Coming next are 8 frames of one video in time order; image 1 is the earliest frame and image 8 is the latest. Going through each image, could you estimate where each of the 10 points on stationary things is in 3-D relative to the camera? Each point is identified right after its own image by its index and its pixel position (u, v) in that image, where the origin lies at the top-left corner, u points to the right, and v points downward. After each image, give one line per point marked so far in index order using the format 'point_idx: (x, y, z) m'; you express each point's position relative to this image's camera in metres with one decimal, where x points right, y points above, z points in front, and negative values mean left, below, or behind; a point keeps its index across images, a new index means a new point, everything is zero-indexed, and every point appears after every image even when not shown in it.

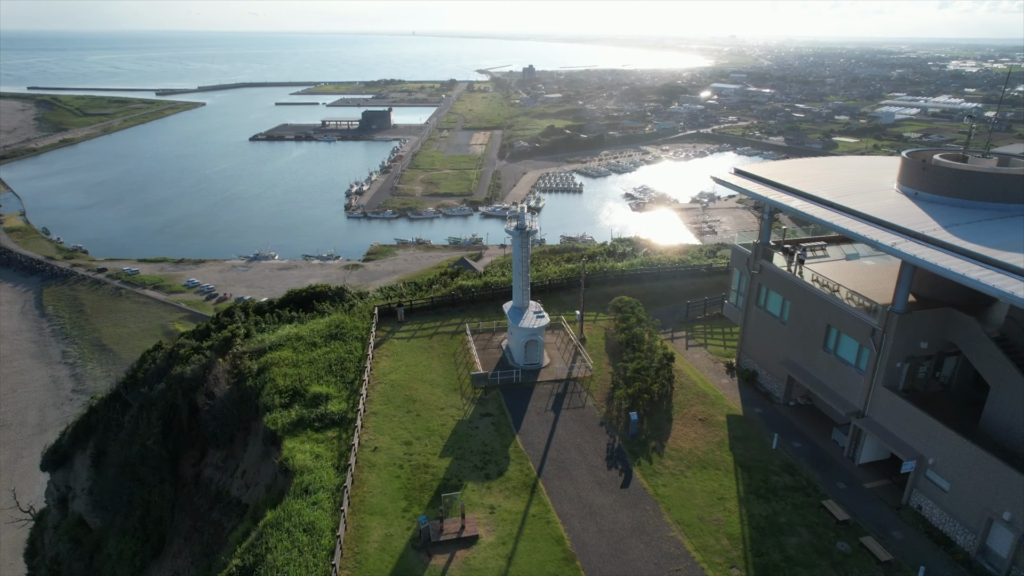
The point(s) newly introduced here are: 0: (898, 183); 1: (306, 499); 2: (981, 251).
0: (+11.5, +3.1, +19.1) m
1: (-4.7, -4.9, +15.1) m
2: (+10.2, +0.7, +13.9) m
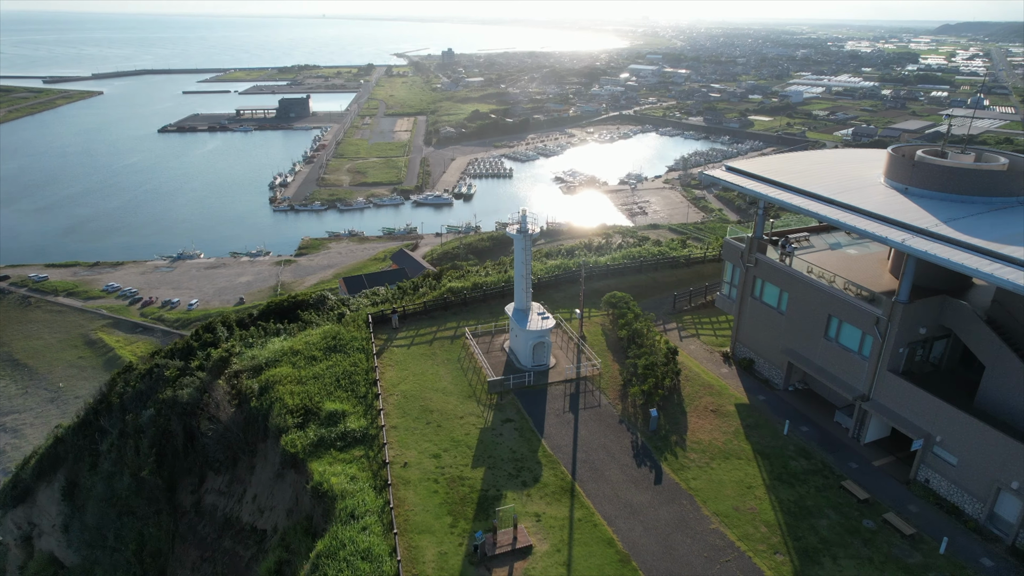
0: (+11.8, +3.5, +20.4) m
1: (-3.5, -5.4, +14.8) m
2: (+11.2, +0.9, +15.2) m
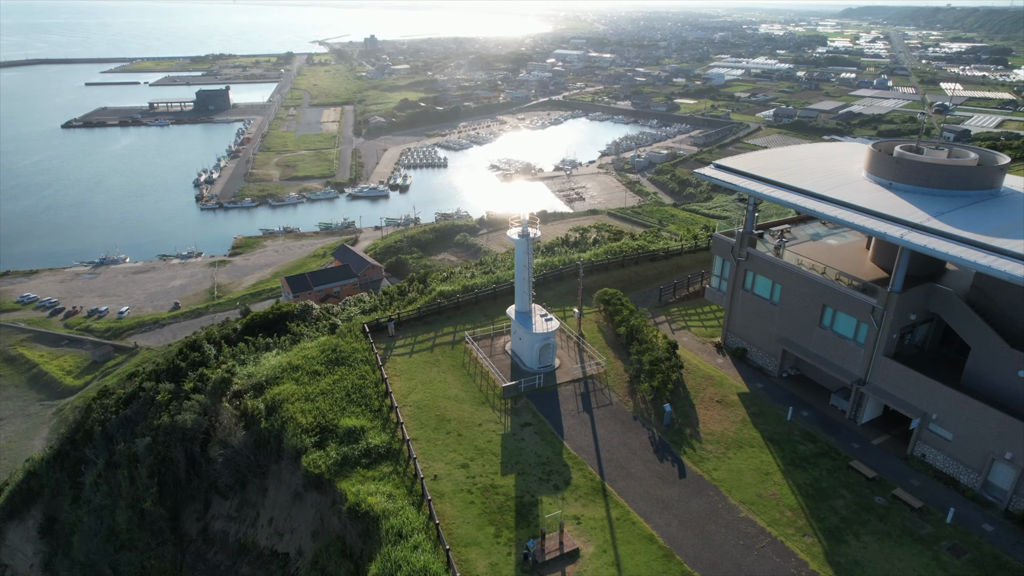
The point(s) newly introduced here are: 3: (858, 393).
0: (+11.8, +3.9, +21.7) m
1: (-2.4, -5.8, +14.7) m
2: (+11.9, +1.2, +16.5) m
3: (+10.6, -3.2, +19.8) m
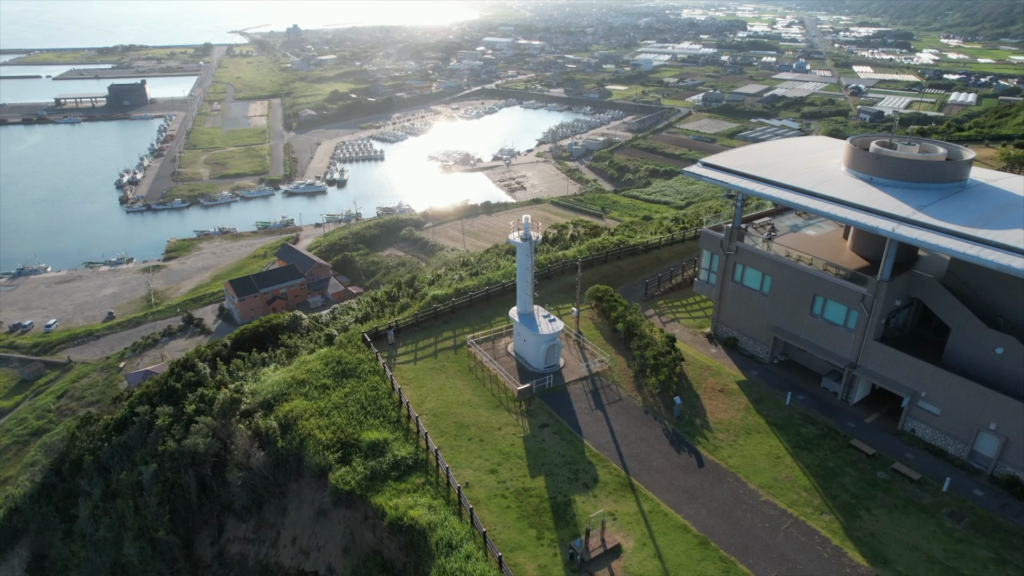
0: (+11.8, +4.3, +23.1) m
1: (-1.3, -6.1, +15.0) m
2: (+12.5, +1.5, +17.9) m
3: (+11.1, -2.8, +21.3) m
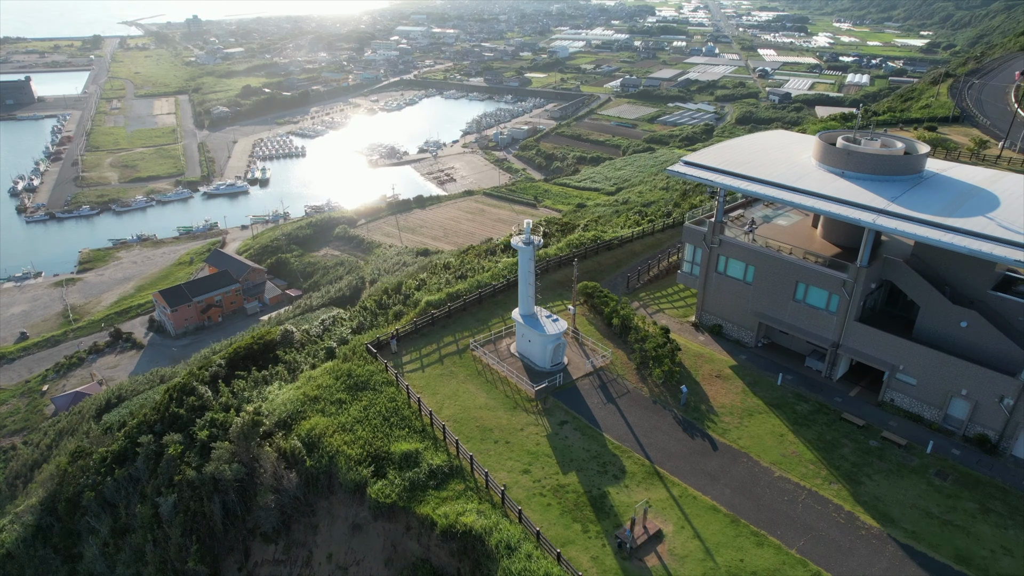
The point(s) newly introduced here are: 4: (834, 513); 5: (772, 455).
0: (+11.6, +4.8, +25.0) m
1: (+0.1, -6.4, +15.6) m
2: (+13.0, +2.1, +20.0) m
3: (+11.5, -2.3, +23.2) m
4: (+8.8, -6.2, +17.9) m
5: (+7.9, -5.1, +20.0) m
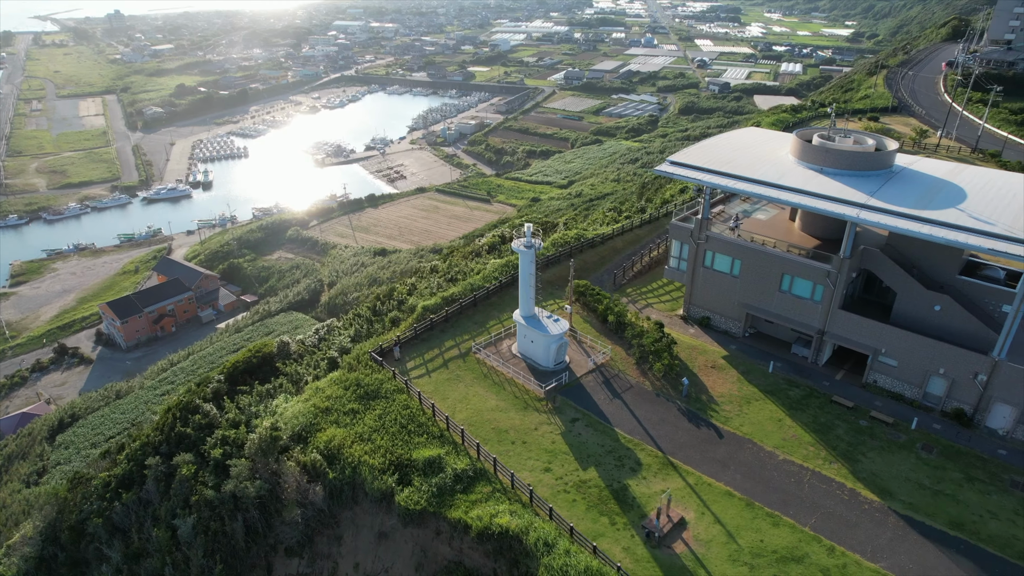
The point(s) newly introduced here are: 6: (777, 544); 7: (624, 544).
0: (+11.3, +5.2, +26.3) m
1: (+1.1, -6.6, +16.3) m
2: (+13.2, +2.5, +21.5) m
3: (+11.6, -2.0, +24.7) m
4: (+9.6, -5.9, +19.2) m
5: (+8.5, -4.9, +21.2) m
6: (+7.0, -6.8, +17.3) m
7: (+2.9, -6.7, +17.1) m
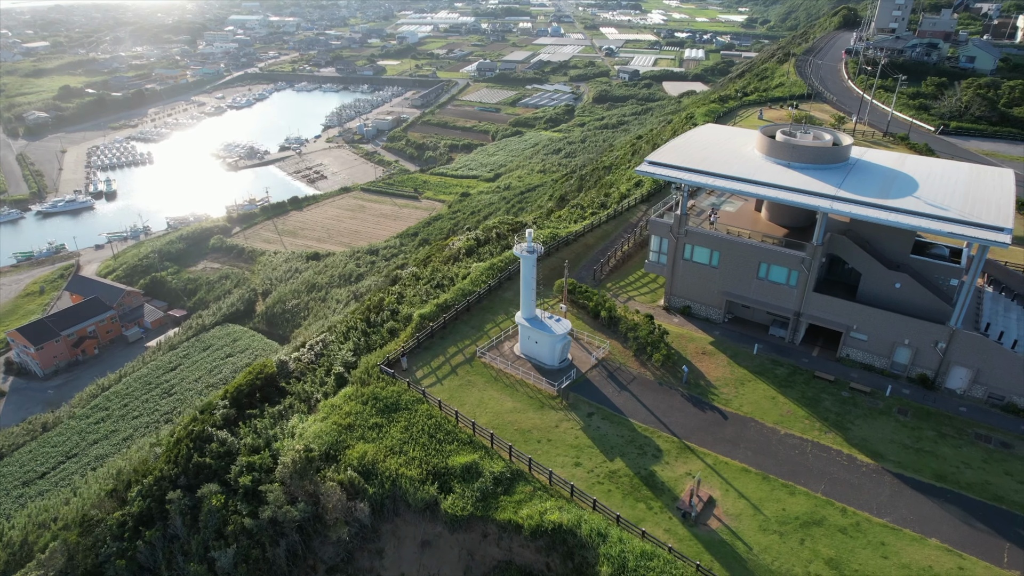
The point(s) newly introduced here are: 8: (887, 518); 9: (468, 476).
0: (+10.7, +5.8, +28.4) m
1: (+2.6, -6.7, +17.4) m
2: (+13.4, +3.1, +23.9) m
3: (+11.7, -1.4, +26.9) m
4: (+10.6, -5.5, +21.3) m
5: (+9.2, -4.5, +23.1) m
6: (+8.4, -6.5, +19.1) m
7: (+4.3, -6.8, +18.5) m
8: (+10.9, -6.7, +19.0) m
9: (-1.3, -5.7, +19.9) m
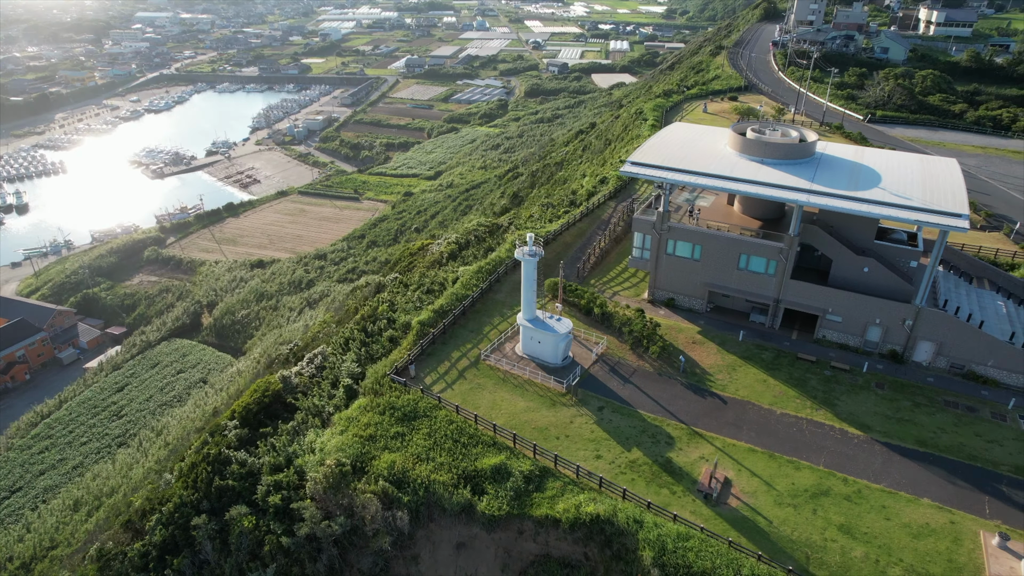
0: (+10.1, +6.3, +30.1) m
1: (+3.8, -6.7, +18.5) m
2: (+13.3, +3.7, +26.0) m
3: (+11.6, -0.9, +28.8) m
4: (+11.3, -5.1, +23.2) m
5: (+9.7, -4.2, +24.8) m
6: (+9.3, -6.3, +20.8) m
7: (+5.4, -6.7, +19.8) m
8: (+11.9, -6.3, +20.9) m
9: (-0.4, -5.9, +20.6) m
